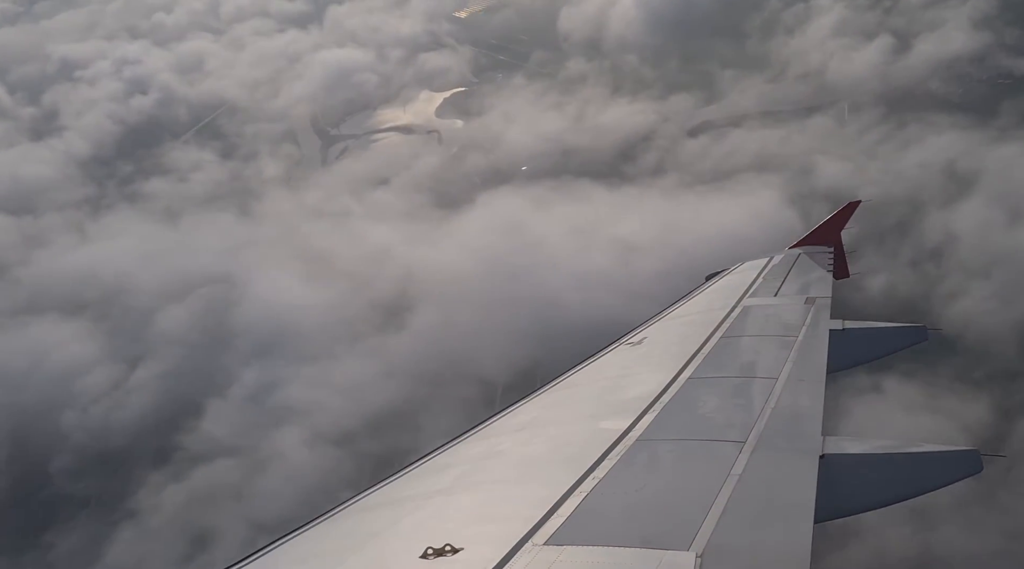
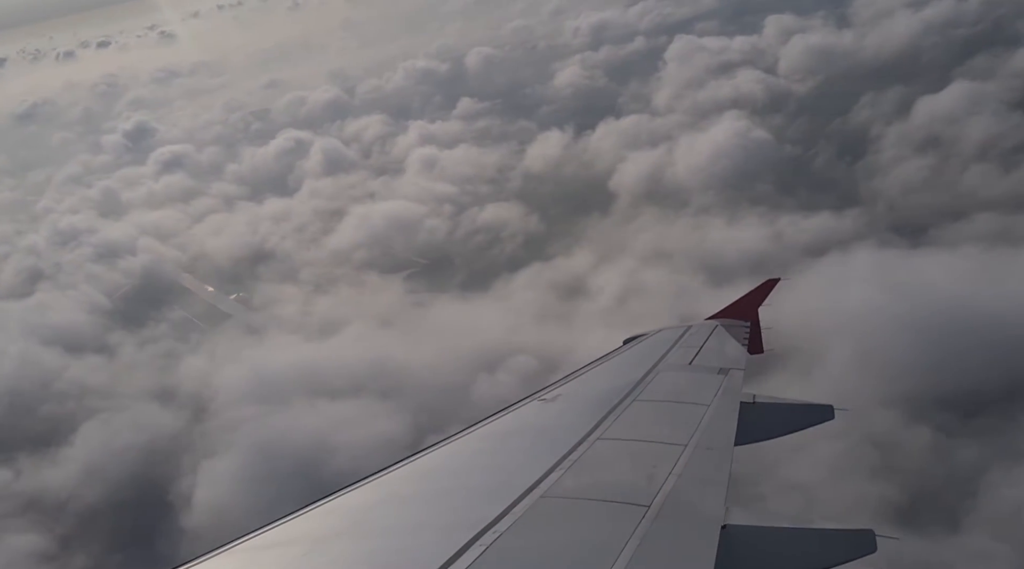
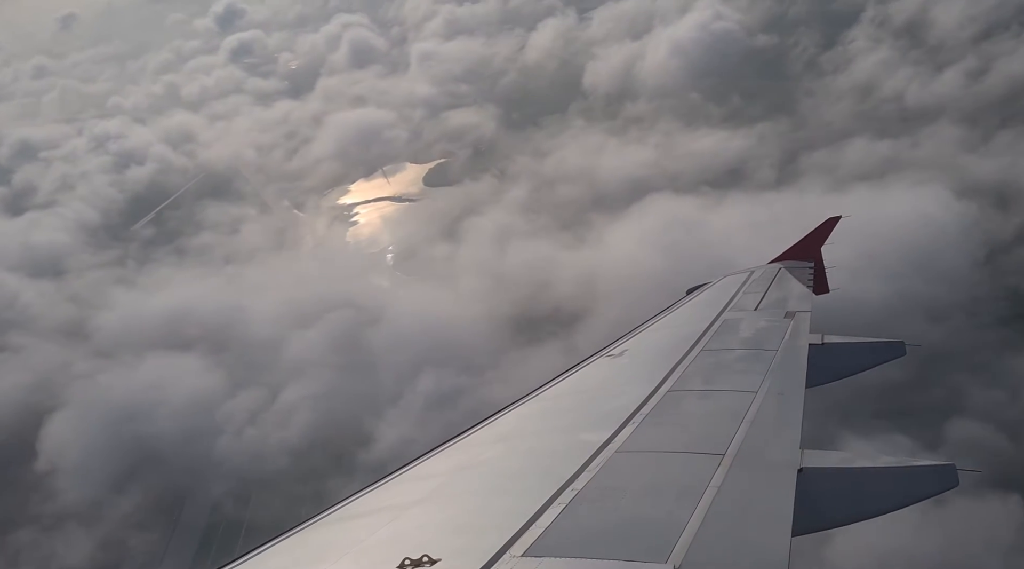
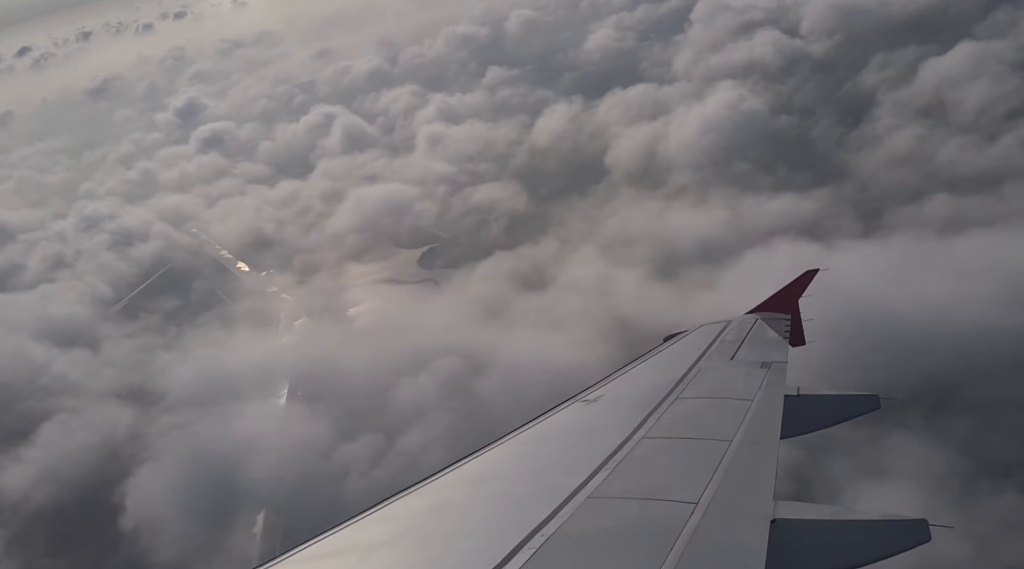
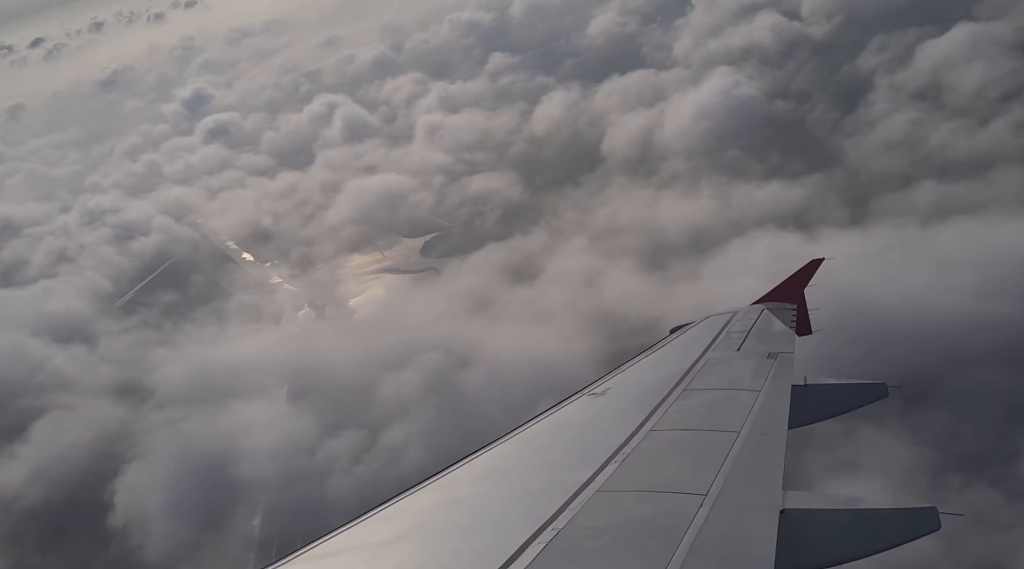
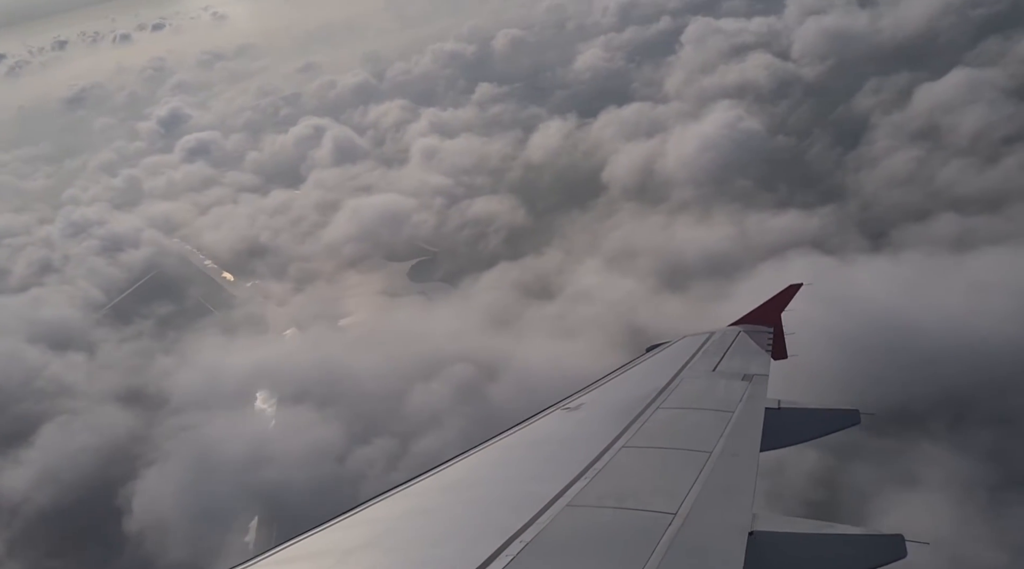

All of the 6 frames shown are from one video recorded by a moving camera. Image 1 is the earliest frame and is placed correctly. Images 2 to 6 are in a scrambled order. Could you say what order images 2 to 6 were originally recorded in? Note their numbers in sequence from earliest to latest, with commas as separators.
3, 5, 4, 6, 2
